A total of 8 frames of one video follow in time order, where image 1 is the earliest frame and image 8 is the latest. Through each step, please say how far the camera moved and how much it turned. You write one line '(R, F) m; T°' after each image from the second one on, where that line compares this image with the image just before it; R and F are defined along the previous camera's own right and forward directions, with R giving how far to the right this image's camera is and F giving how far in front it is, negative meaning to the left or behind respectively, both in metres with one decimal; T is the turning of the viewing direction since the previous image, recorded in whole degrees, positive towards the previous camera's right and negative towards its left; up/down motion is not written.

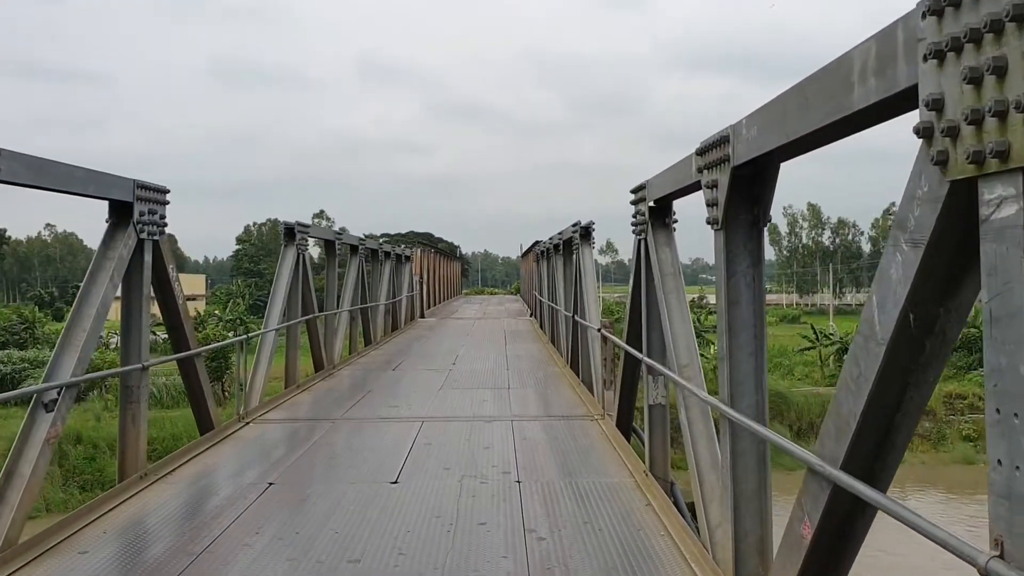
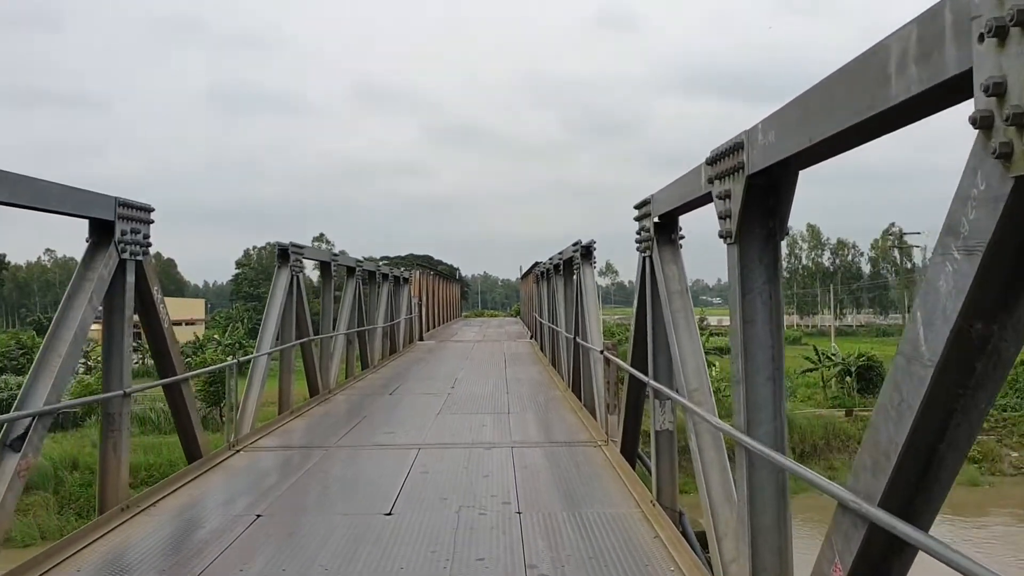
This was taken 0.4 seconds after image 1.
(0.0, +0.2) m; 0°
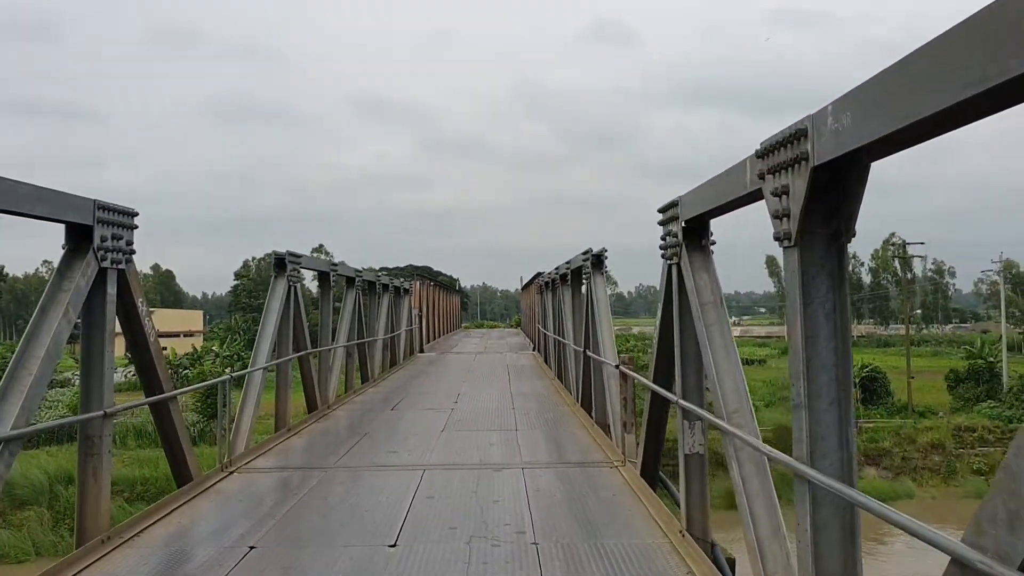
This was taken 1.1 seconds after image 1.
(-0.1, +0.4) m; 0°
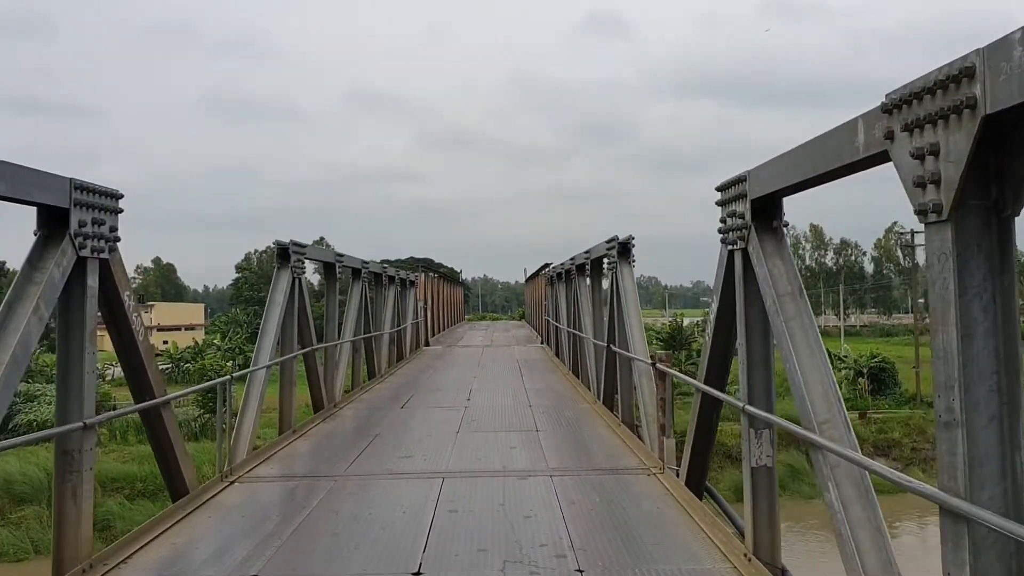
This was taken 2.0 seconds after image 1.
(-0.2, +0.5) m; 0°
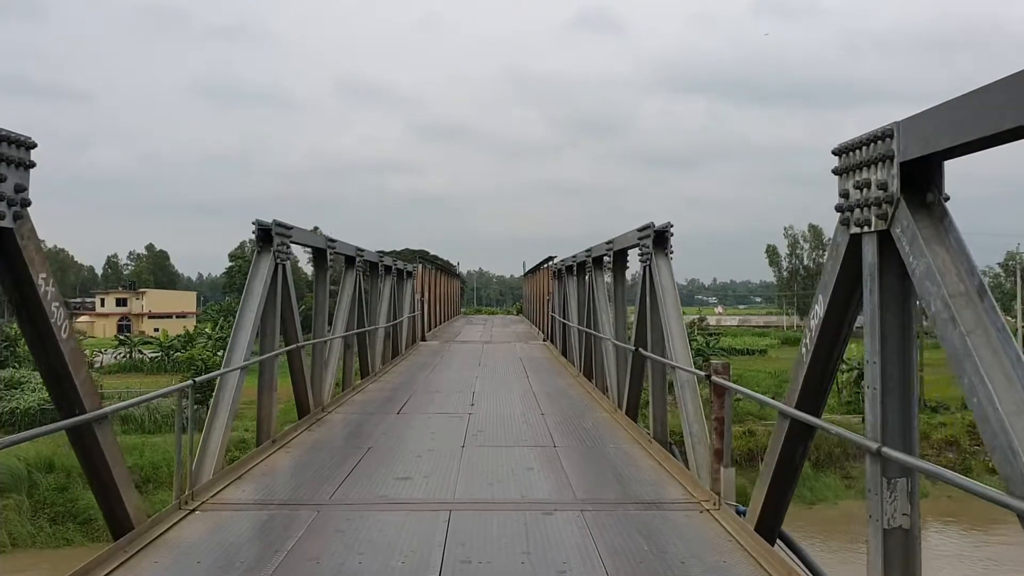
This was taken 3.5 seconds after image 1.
(-0.2, +0.9) m; 0°
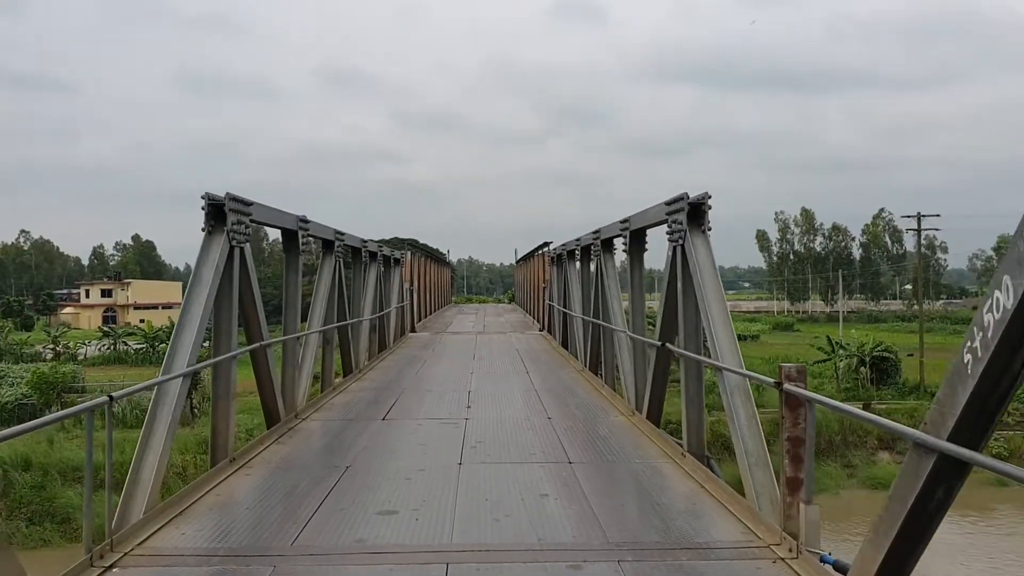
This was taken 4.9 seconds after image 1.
(-0.1, +1.0) m; +1°
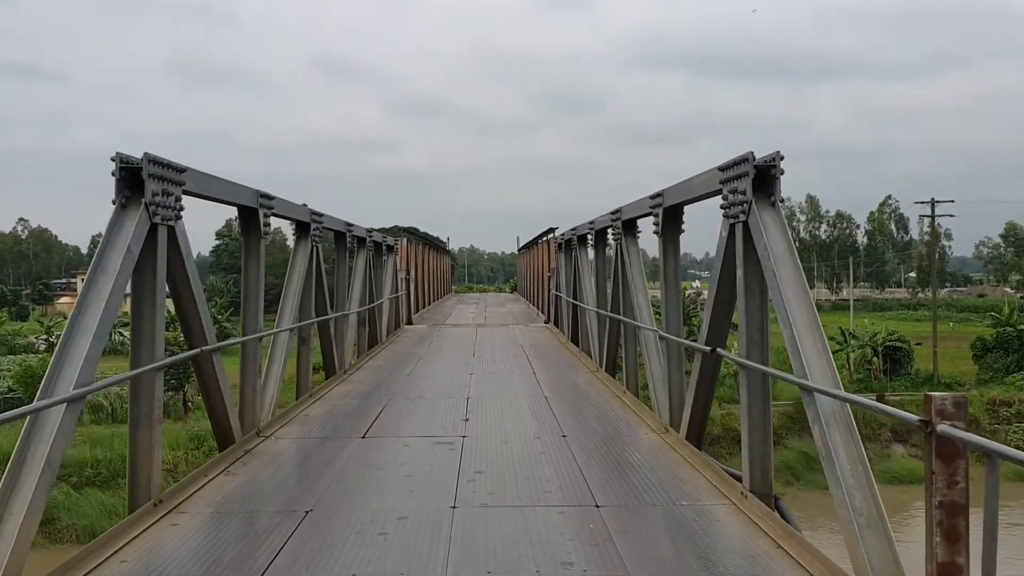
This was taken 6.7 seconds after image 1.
(0.0, +1.2) m; 0°
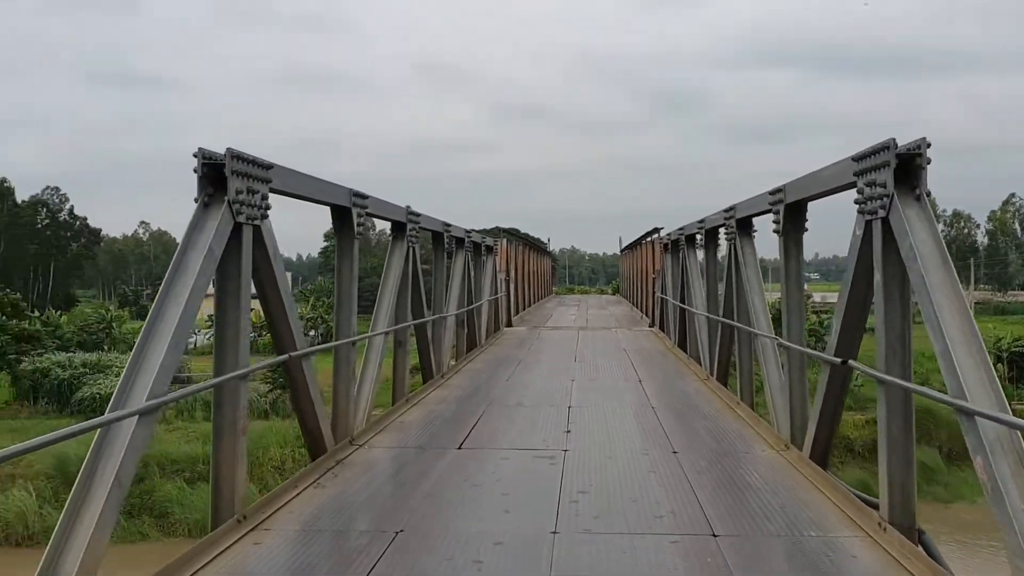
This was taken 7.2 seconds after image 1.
(0.0, +0.4) m; -8°
